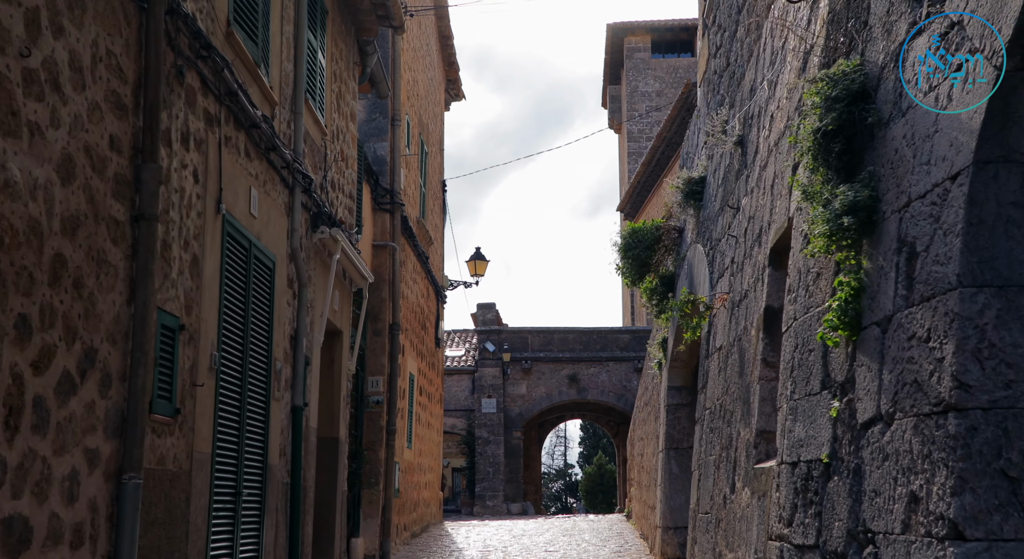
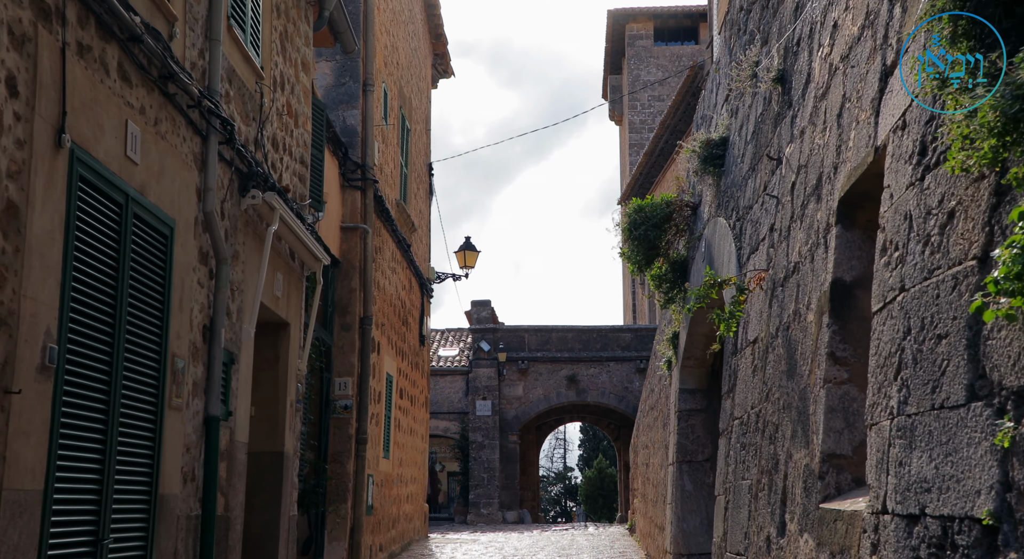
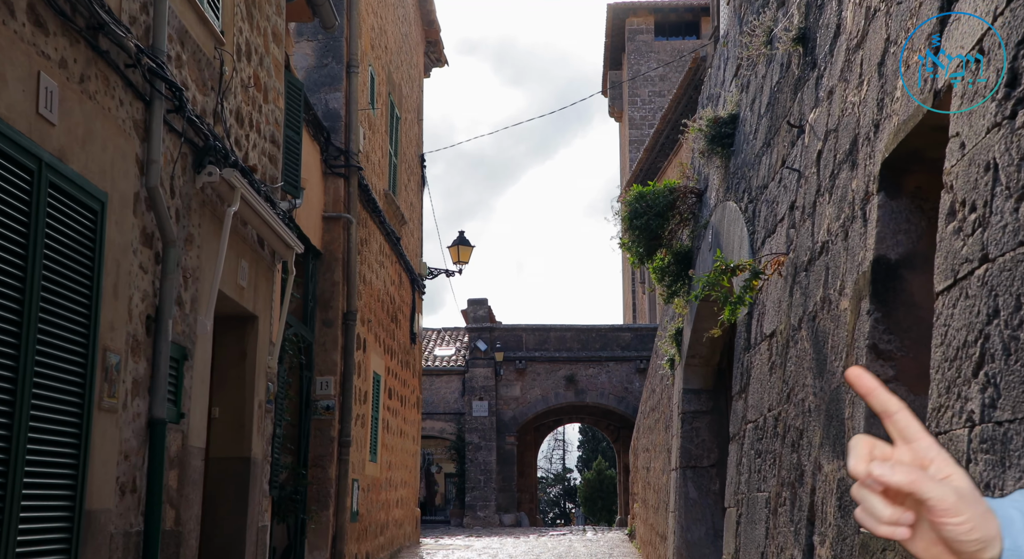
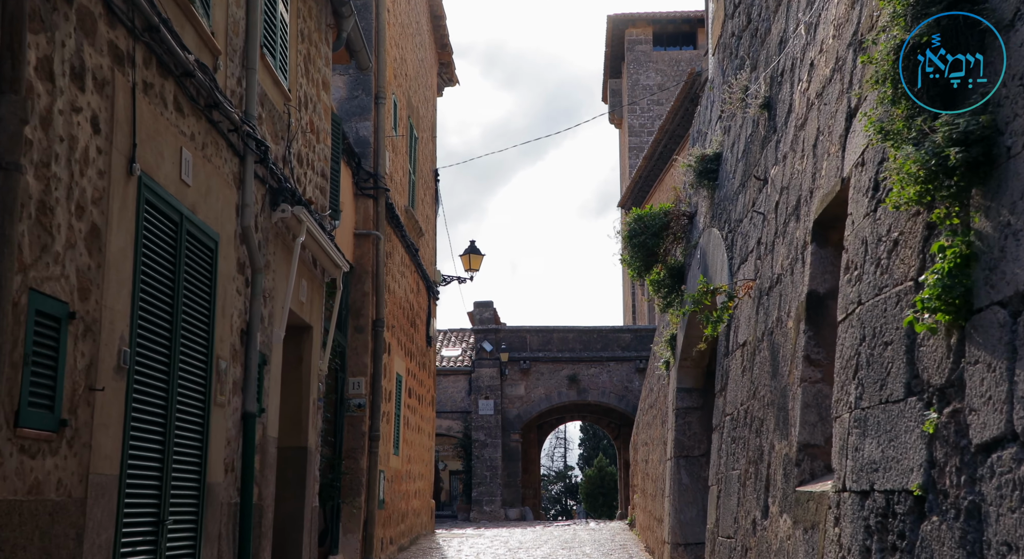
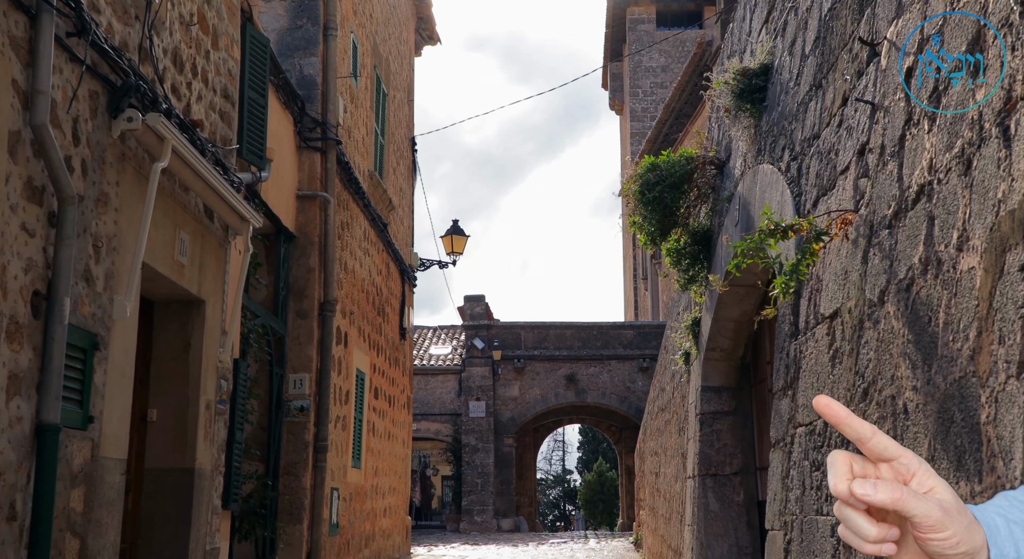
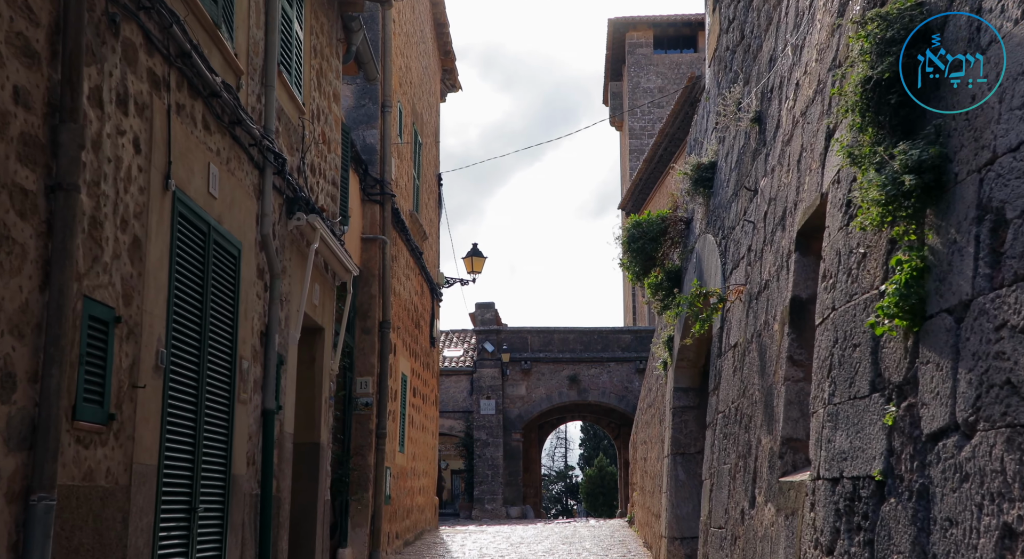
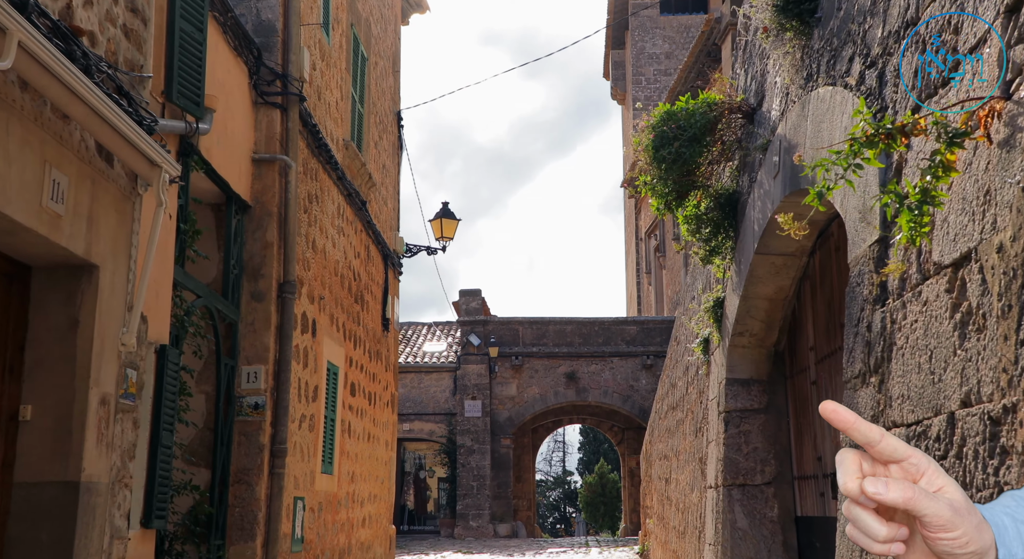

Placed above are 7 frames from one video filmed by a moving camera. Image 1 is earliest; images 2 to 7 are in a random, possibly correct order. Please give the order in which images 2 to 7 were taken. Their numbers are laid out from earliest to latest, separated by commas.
6, 4, 2, 3, 5, 7
